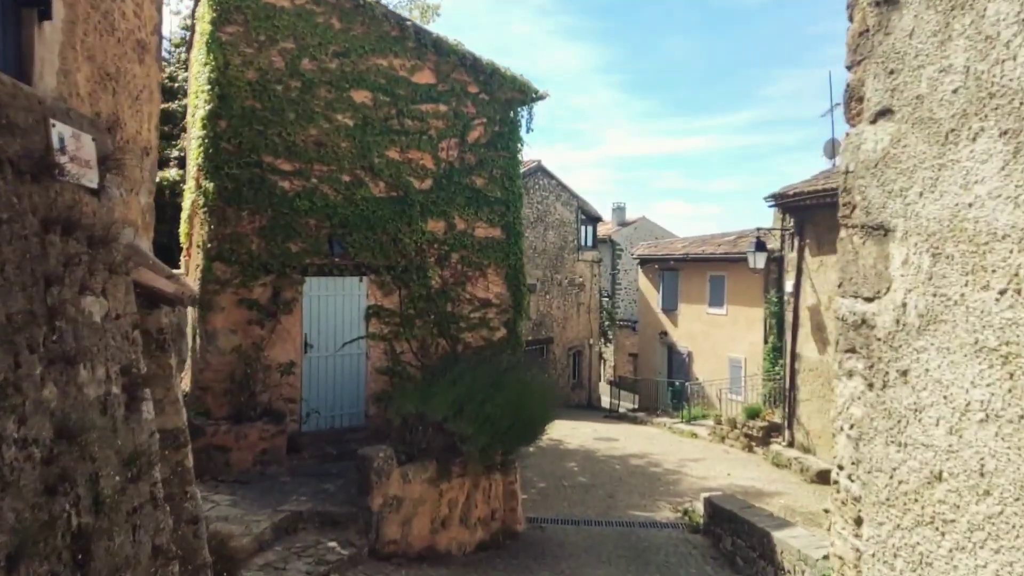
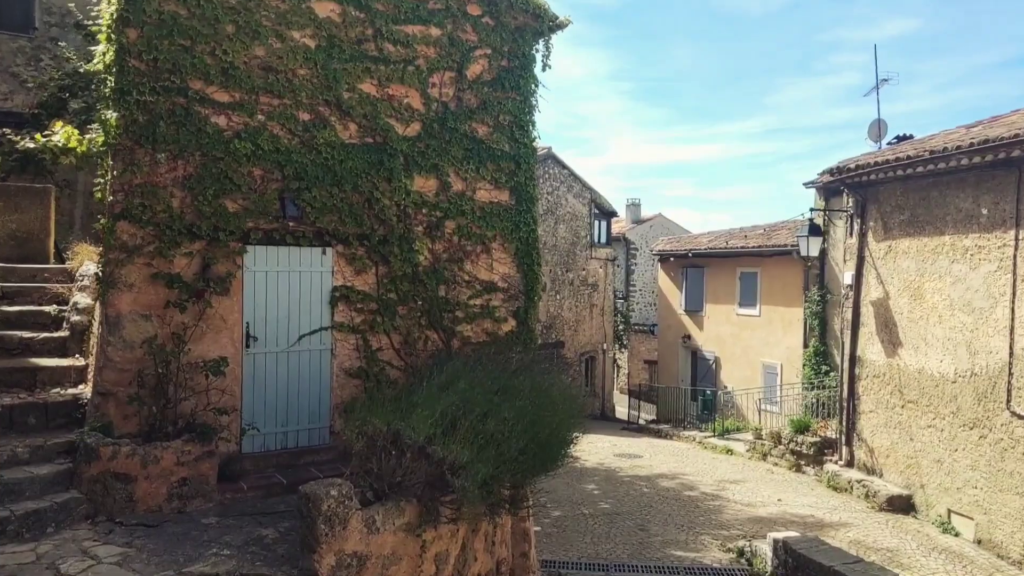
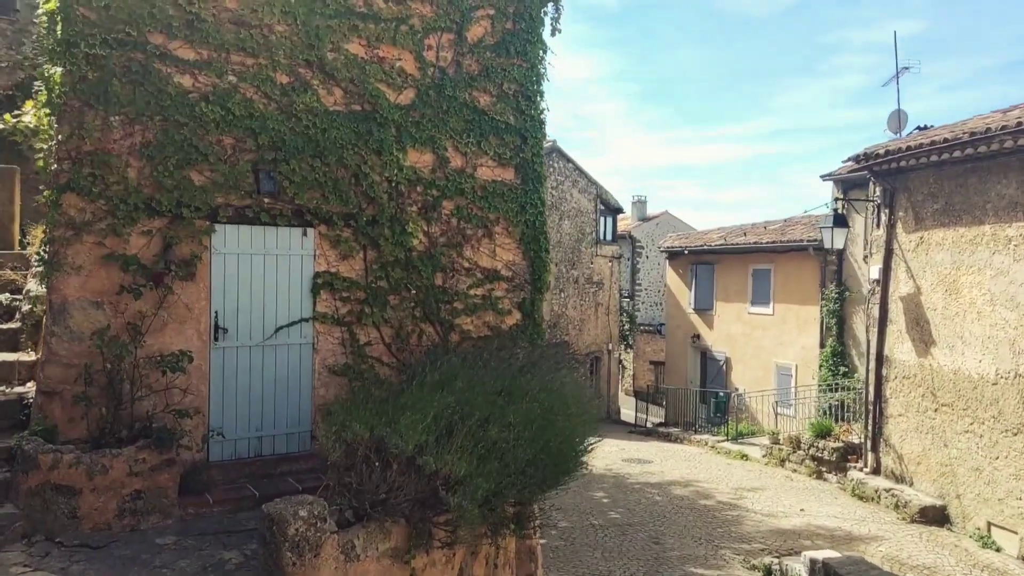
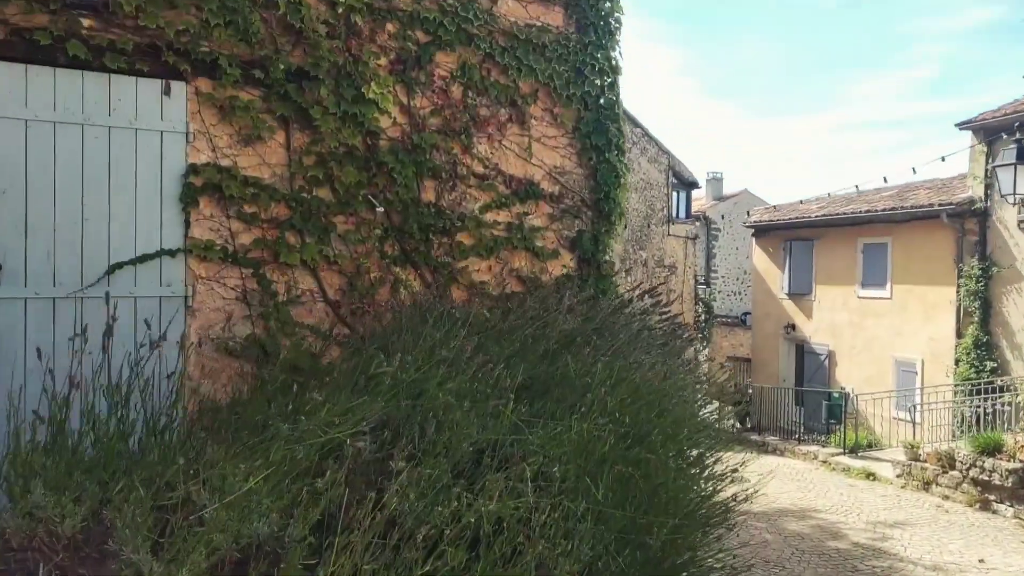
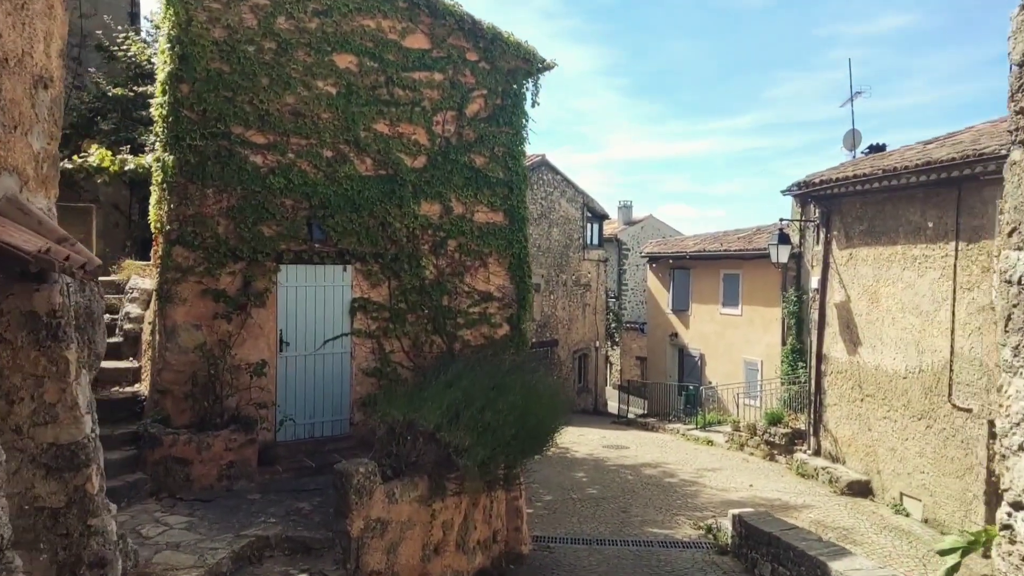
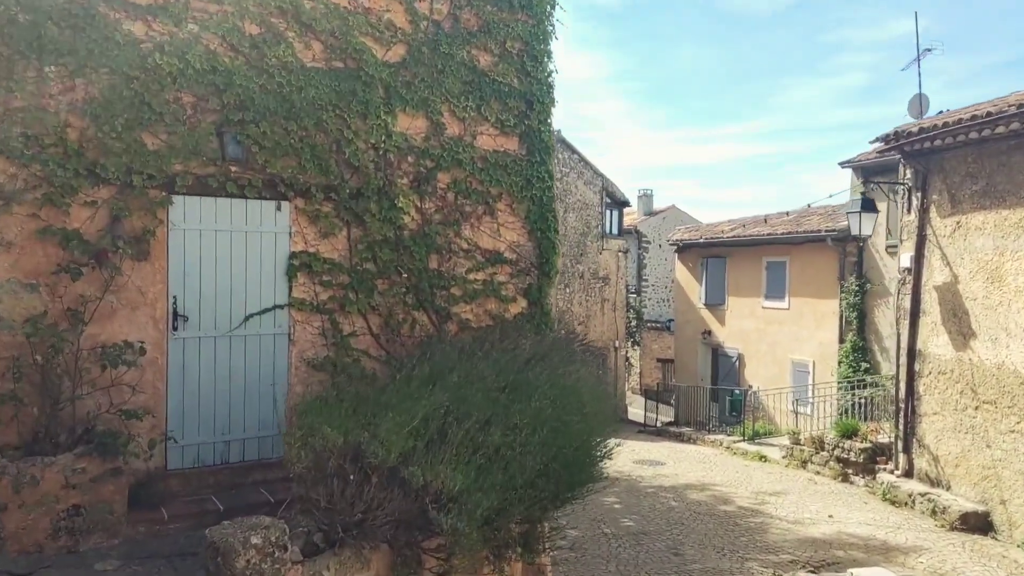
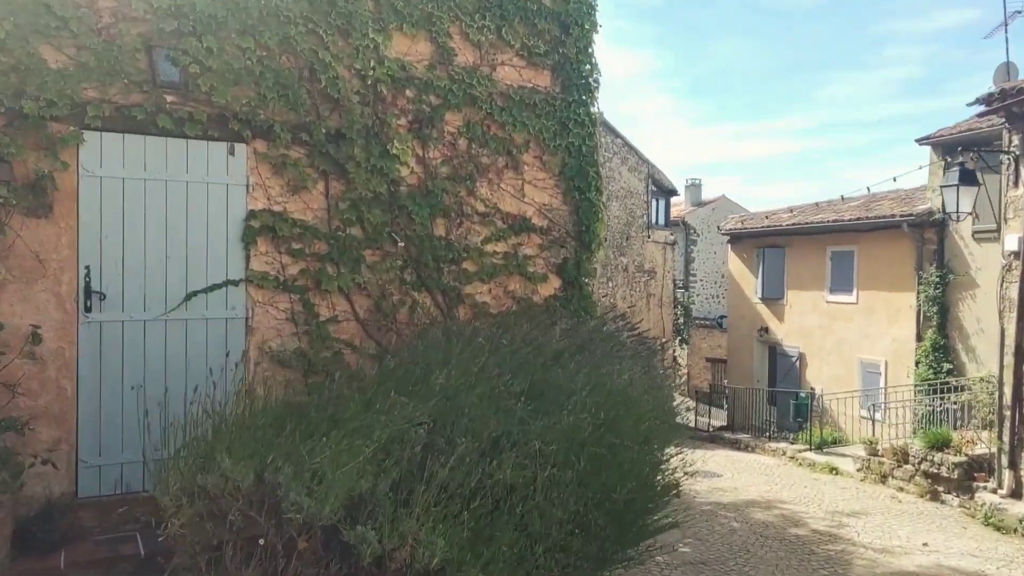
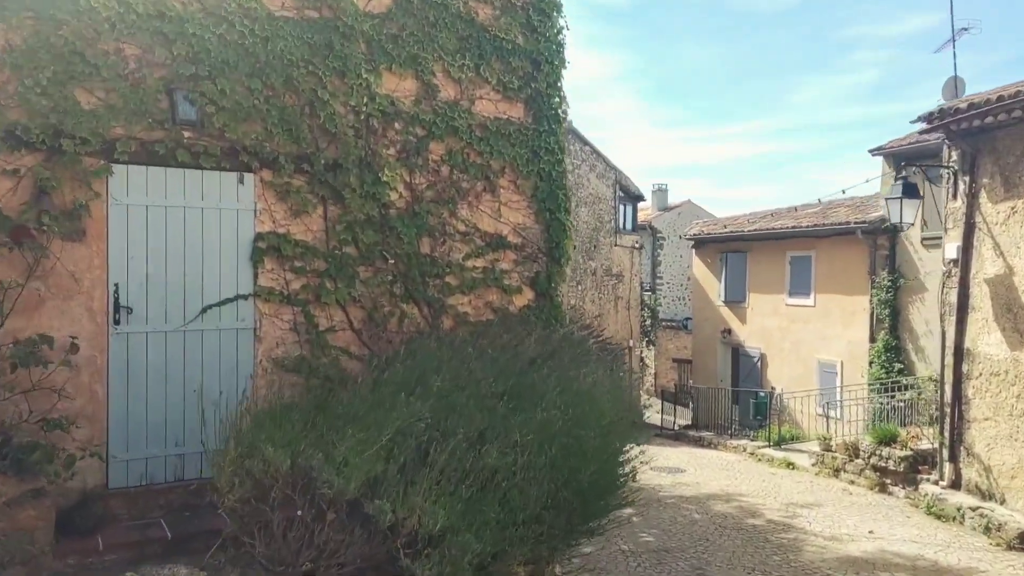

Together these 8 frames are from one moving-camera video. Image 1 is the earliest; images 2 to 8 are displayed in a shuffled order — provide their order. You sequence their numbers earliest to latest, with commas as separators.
5, 2, 3, 6, 8, 7, 4
